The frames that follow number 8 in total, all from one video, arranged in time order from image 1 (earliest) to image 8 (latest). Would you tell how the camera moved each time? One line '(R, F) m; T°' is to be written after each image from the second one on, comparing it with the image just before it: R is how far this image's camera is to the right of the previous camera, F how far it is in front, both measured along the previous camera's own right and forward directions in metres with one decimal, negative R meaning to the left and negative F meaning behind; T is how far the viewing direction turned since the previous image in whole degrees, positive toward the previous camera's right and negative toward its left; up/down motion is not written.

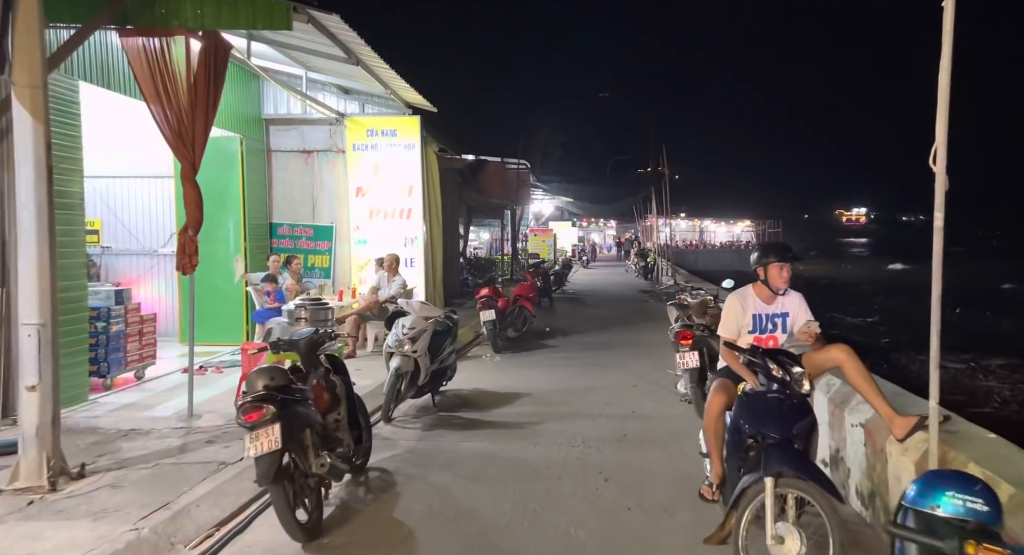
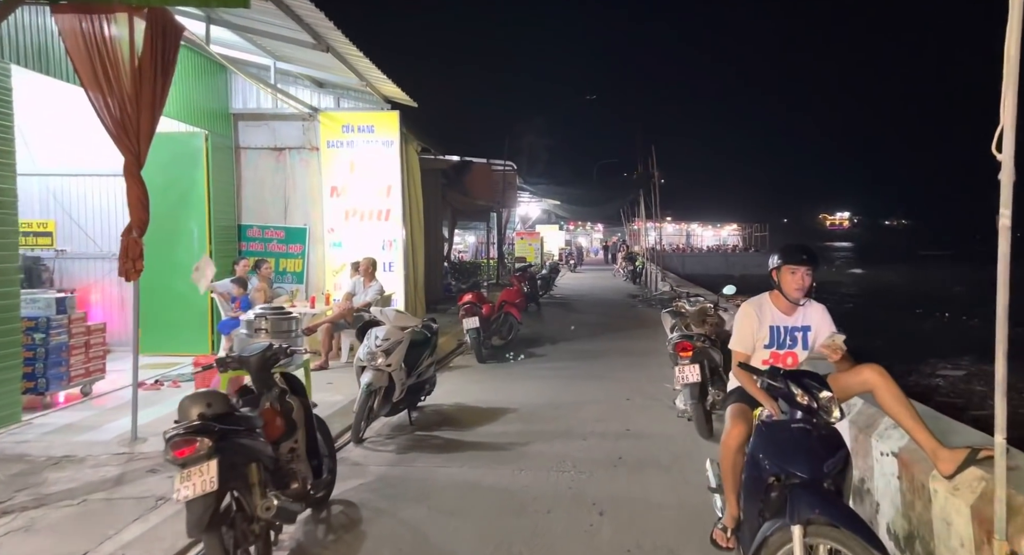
(0.0, +0.6) m; +1°
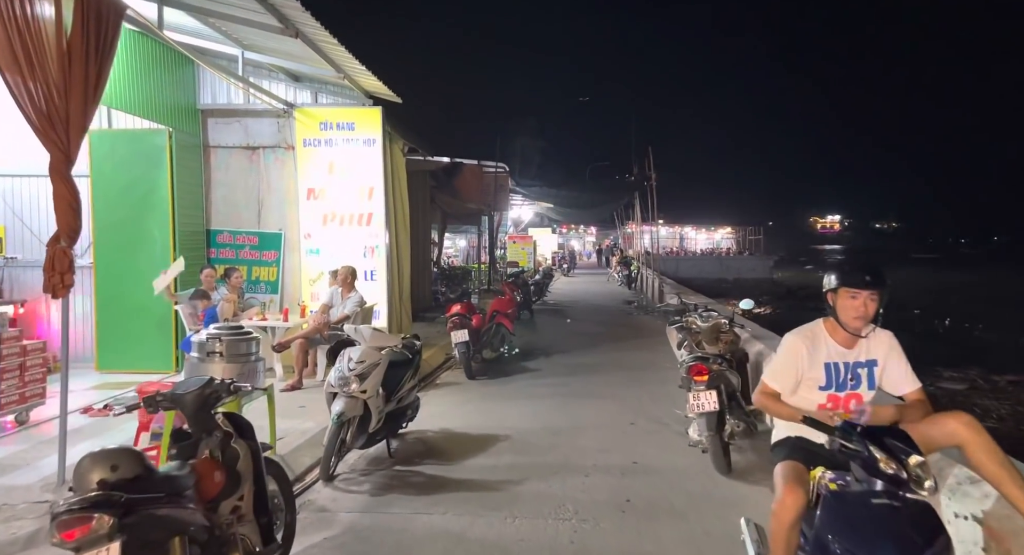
(0.0, +0.7) m; +1°
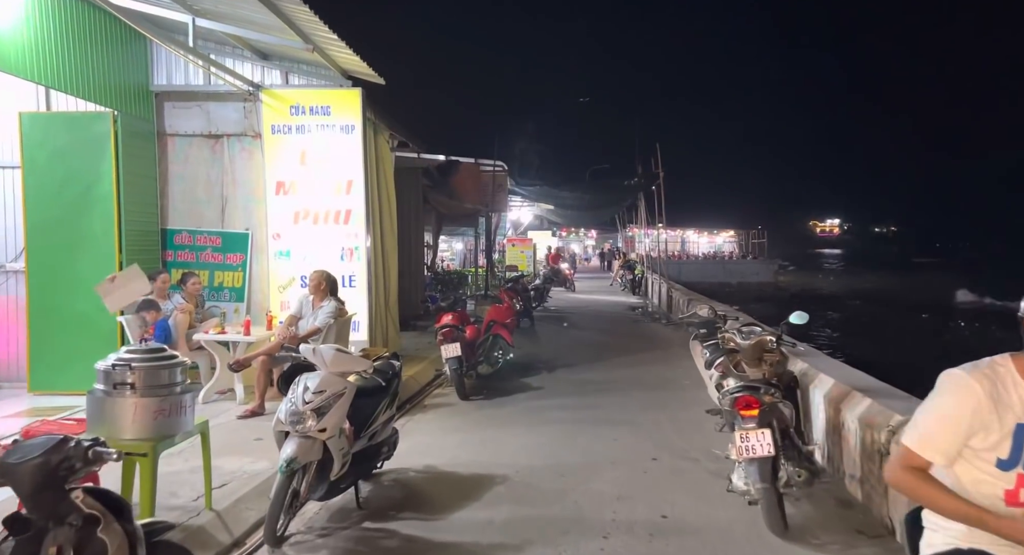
(0.0, +1.1) m; 0°
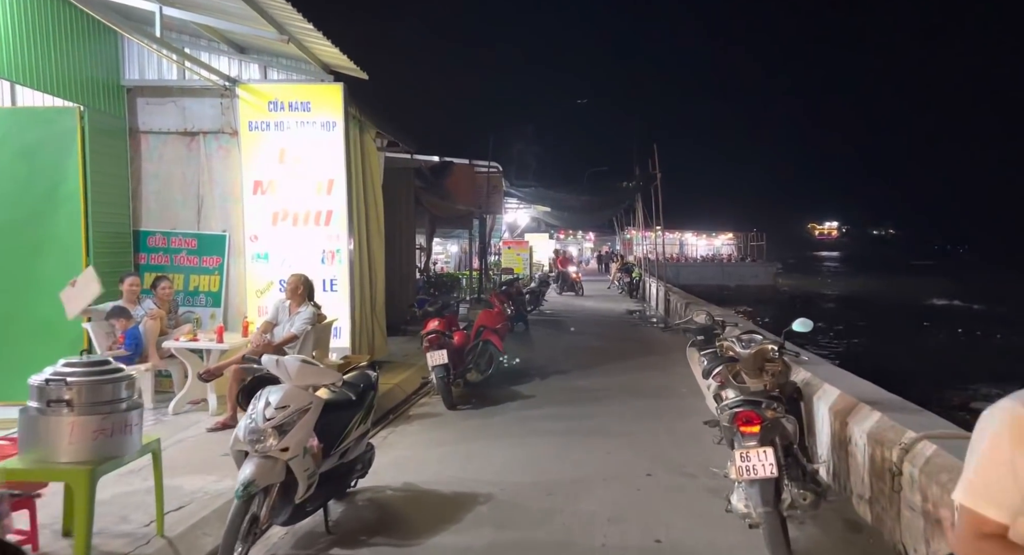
(+0.1, +0.3) m; 0°
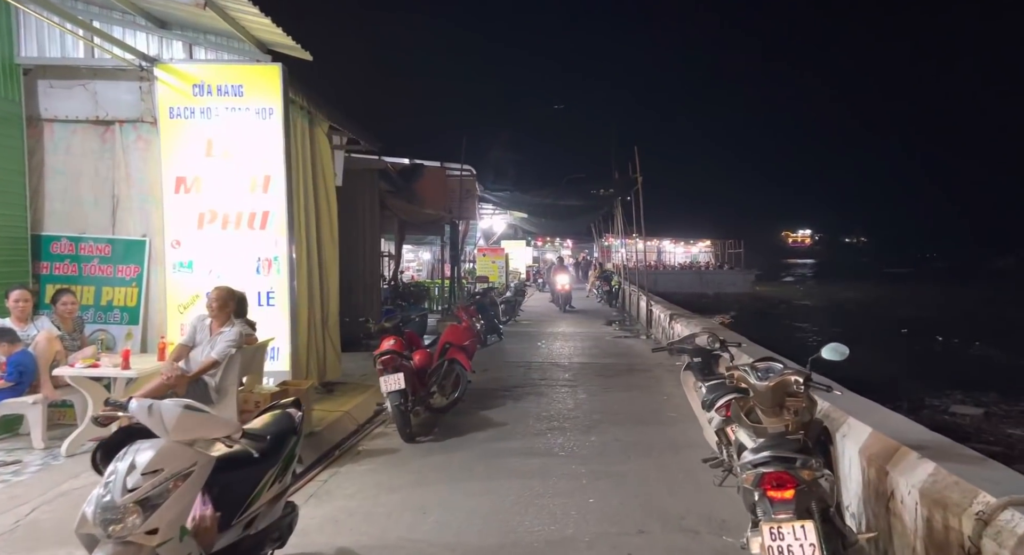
(+0.1, +1.0) m; +2°
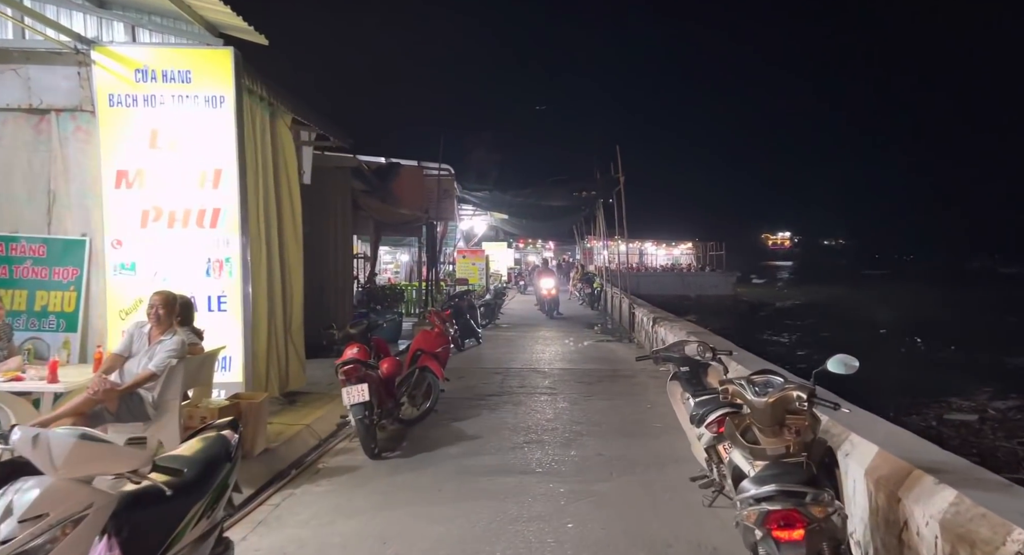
(+0.1, +0.5) m; +1°
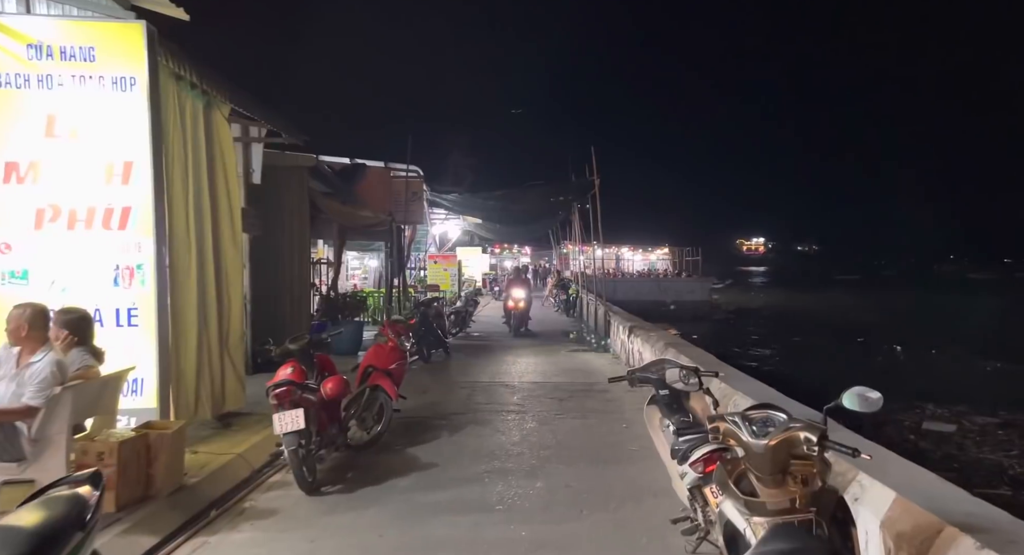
(+0.2, +0.7) m; +2°
